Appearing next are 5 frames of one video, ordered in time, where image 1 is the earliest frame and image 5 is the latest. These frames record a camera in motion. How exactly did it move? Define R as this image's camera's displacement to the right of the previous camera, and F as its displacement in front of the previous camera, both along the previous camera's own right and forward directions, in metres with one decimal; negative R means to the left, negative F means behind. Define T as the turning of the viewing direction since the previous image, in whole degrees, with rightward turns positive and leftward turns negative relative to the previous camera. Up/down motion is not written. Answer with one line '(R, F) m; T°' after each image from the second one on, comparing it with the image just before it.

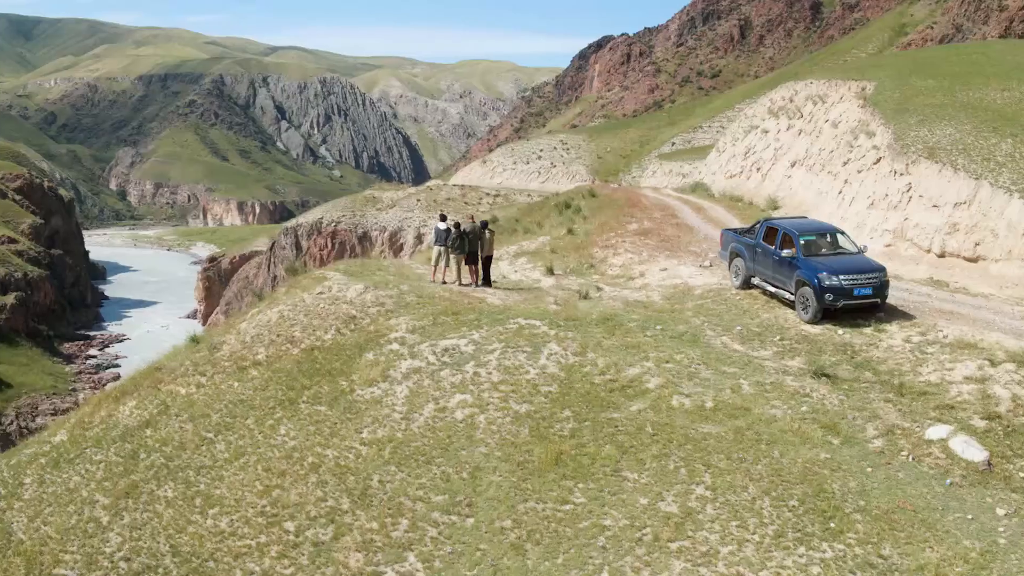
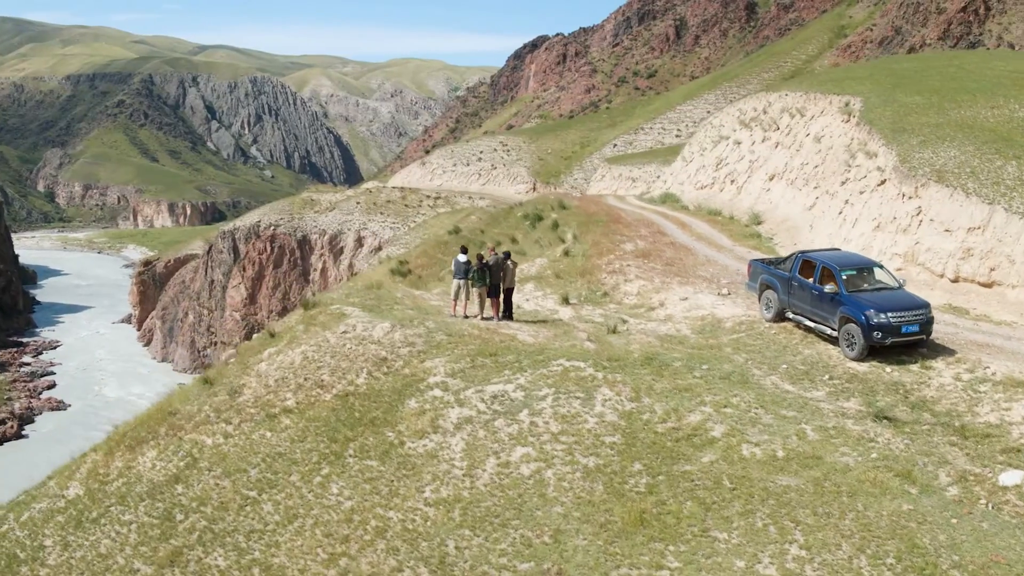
(-1.6, +0.6) m; +4°
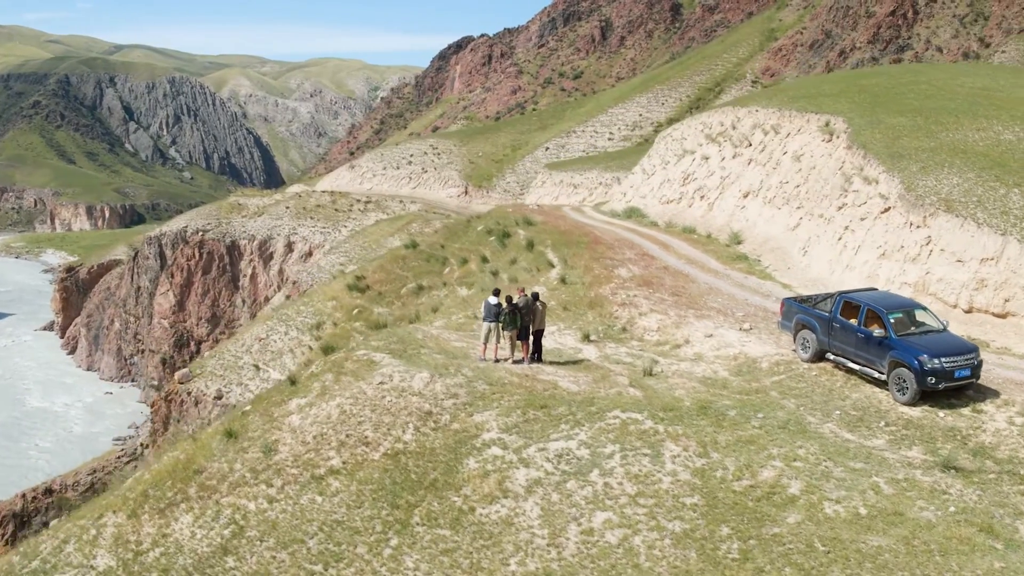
(-1.9, +0.6) m; +5°
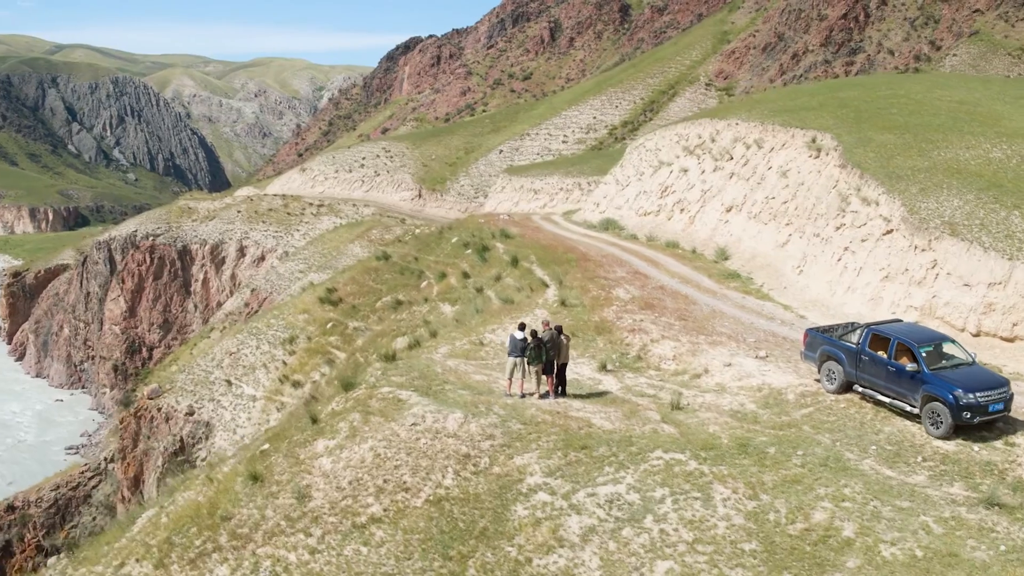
(-1.3, +0.3) m; +3°
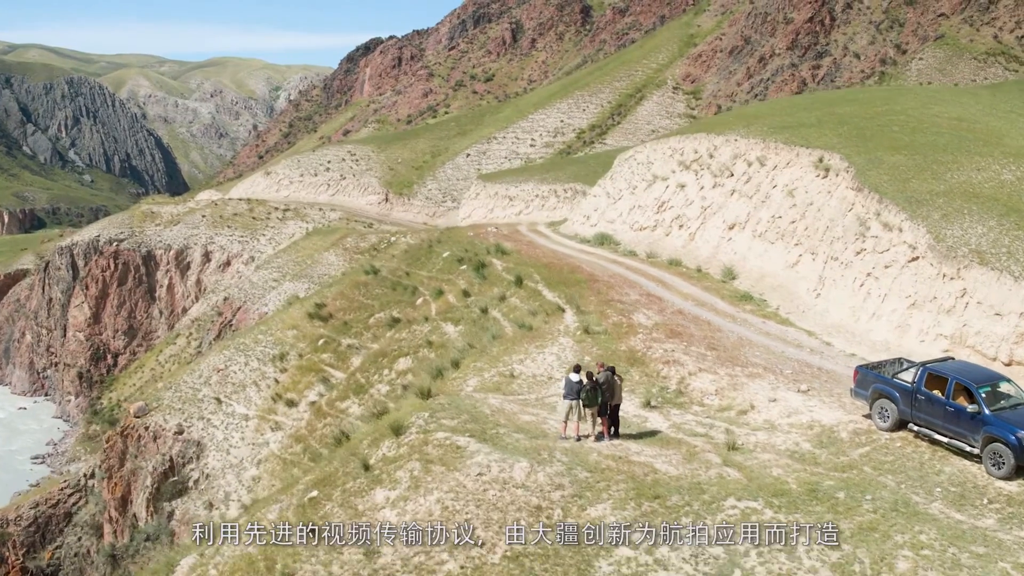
(-1.6, +0.3) m; +3°
